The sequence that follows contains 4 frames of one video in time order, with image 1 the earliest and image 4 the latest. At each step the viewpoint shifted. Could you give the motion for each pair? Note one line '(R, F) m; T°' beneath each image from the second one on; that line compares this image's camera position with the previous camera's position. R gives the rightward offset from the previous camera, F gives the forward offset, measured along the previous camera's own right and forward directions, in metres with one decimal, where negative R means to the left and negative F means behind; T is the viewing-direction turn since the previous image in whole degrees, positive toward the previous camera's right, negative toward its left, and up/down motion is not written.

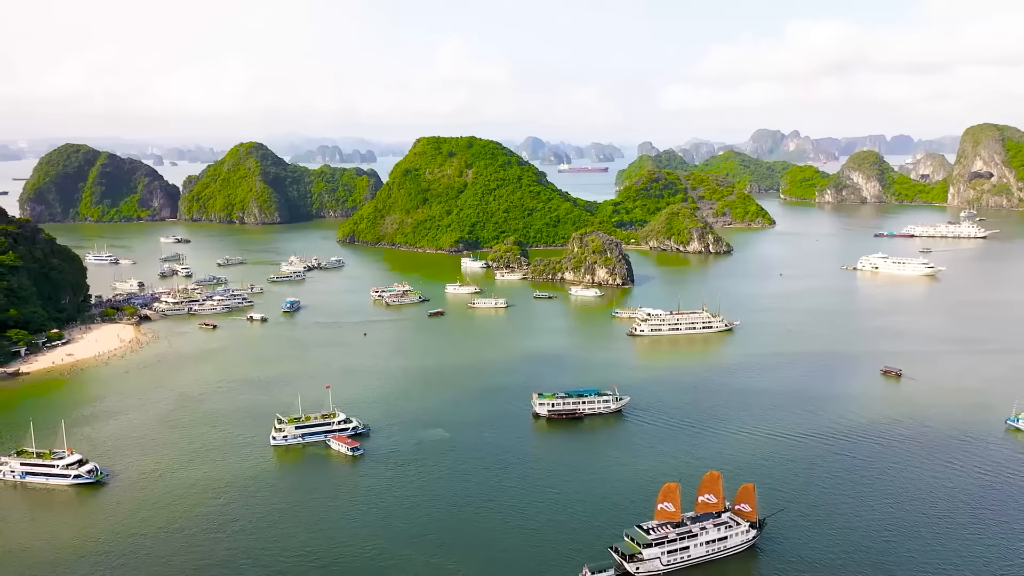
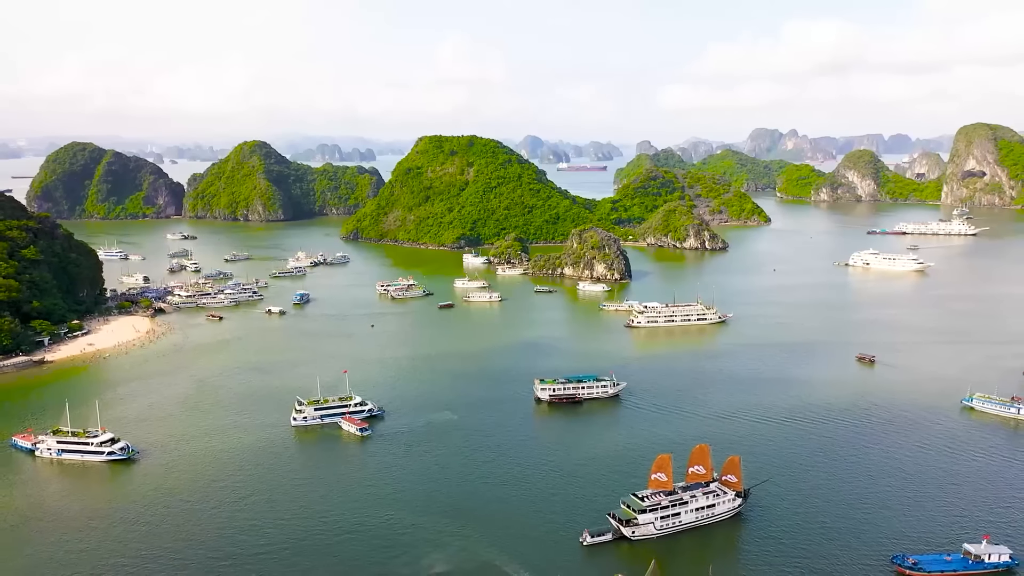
(-0.1, -1.1) m; 0°
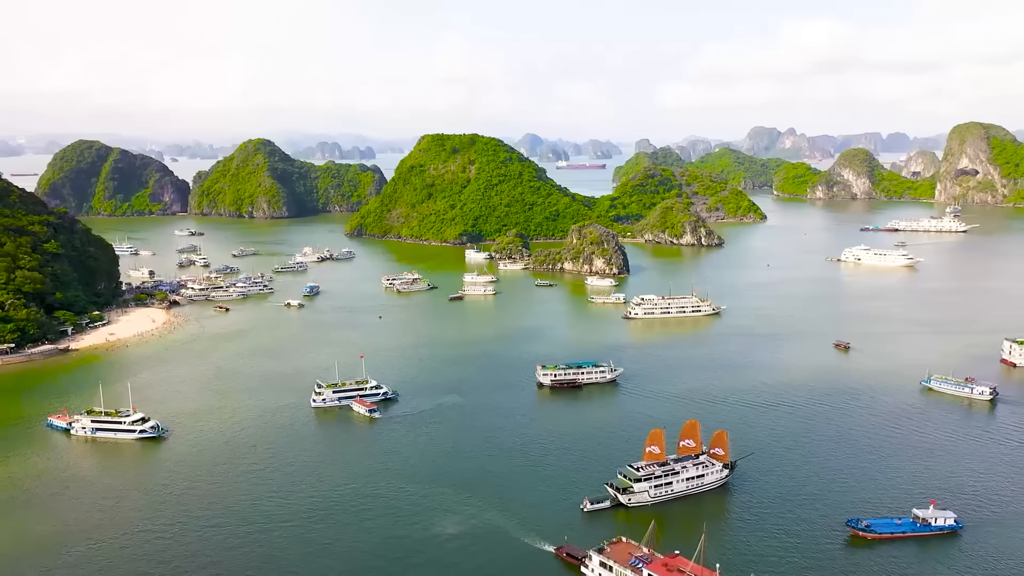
(-0.1, -1.2) m; 0°
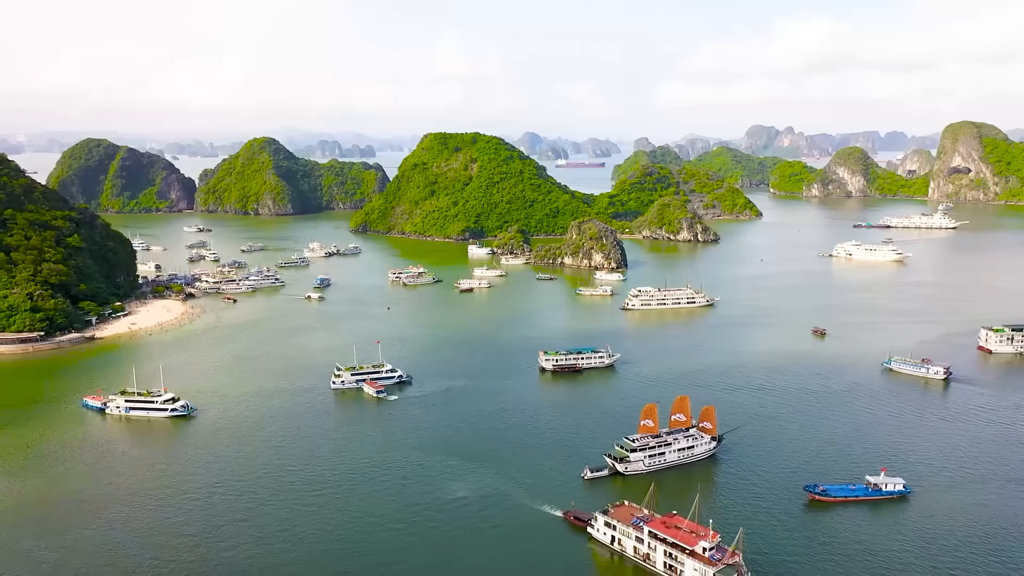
(-0.2, -1.3) m; 0°
